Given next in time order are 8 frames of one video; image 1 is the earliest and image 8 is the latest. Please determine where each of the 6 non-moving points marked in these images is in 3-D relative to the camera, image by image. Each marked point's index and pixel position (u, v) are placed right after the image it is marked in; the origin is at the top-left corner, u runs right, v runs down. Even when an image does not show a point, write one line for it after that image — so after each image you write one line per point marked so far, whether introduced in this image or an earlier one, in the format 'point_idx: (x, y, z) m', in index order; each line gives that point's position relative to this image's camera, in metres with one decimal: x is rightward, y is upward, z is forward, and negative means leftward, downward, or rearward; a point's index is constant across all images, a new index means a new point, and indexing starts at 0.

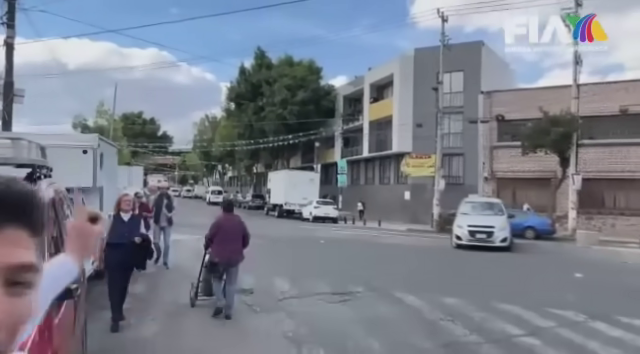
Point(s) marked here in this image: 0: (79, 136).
0: (-5.9, +1.0, +13.1) m
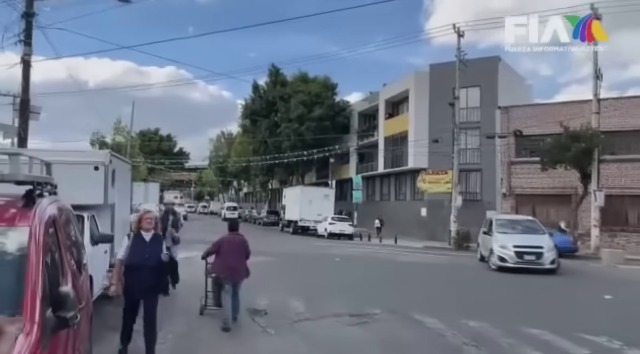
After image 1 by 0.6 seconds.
0: (-5.6, +0.6, +12.8) m
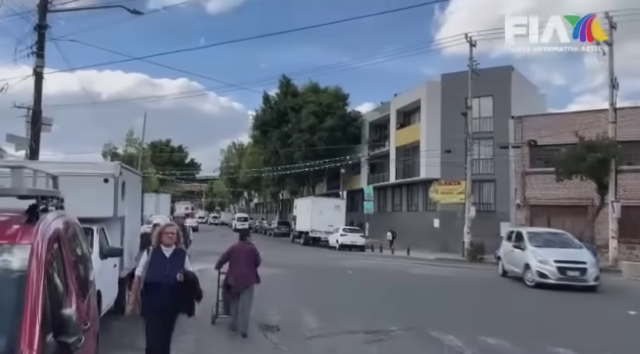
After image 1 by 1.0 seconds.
0: (-5.2, +0.3, +12.6) m
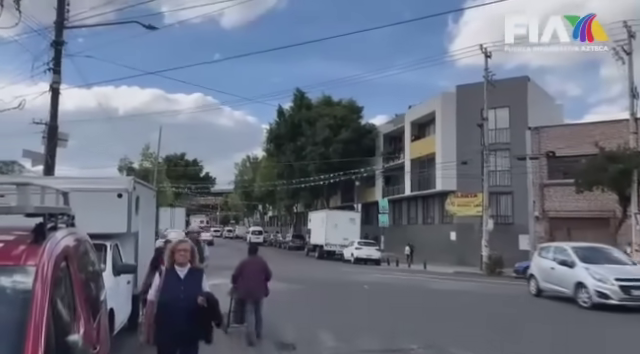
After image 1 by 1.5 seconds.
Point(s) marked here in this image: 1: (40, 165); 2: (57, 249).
0: (-4.8, 0.0, +12.4) m
1: (-10.4, +0.4, +20.0) m
2: (-2.4, -0.7, +4.9) m
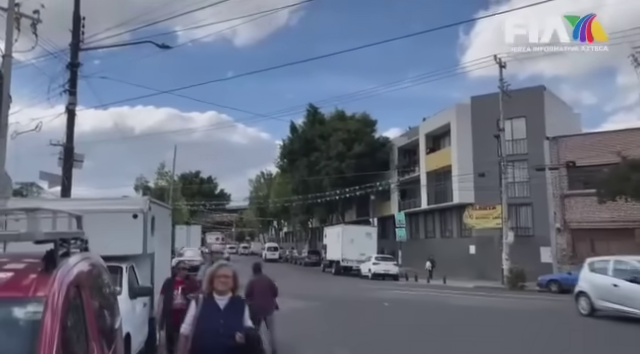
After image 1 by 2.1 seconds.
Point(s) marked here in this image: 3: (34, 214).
0: (-4.4, -0.5, +12.2) m
1: (-9.8, -0.4, +19.9) m
2: (-2.2, -0.9, +4.6) m
3: (-2.4, -0.3, +4.5) m
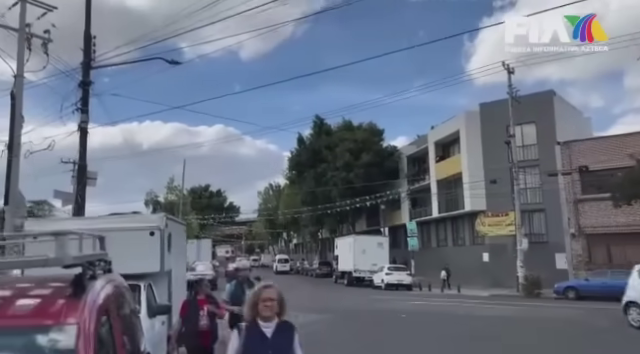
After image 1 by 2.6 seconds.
0: (-4.0, -0.9, +12.1) m
1: (-9.3, -1.0, +19.9) m
2: (-1.9, -1.1, +4.5) m
3: (-2.1, -0.5, +4.4) m
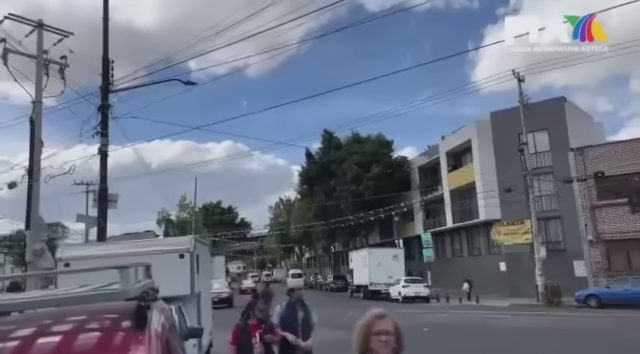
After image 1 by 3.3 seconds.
0: (-3.4, -1.4, +12.2) m
1: (-8.5, -1.9, +20.1) m
2: (-1.4, -1.3, +4.5) m
3: (-1.7, -0.8, +4.5) m
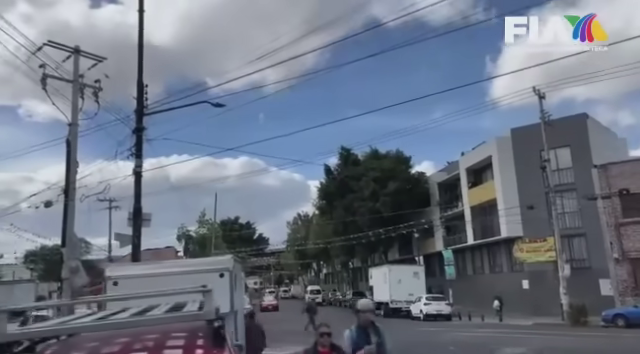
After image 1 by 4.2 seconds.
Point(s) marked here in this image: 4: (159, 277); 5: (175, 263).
0: (-2.6, -1.9, +12.7) m
1: (-7.4, -2.7, +20.7) m
2: (-0.8, -1.6, +5.0) m
3: (-1.1, -1.1, +5.0) m
4: (-3.7, -2.3, +12.2) m
5: (-3.5, -2.0, +12.7) m
